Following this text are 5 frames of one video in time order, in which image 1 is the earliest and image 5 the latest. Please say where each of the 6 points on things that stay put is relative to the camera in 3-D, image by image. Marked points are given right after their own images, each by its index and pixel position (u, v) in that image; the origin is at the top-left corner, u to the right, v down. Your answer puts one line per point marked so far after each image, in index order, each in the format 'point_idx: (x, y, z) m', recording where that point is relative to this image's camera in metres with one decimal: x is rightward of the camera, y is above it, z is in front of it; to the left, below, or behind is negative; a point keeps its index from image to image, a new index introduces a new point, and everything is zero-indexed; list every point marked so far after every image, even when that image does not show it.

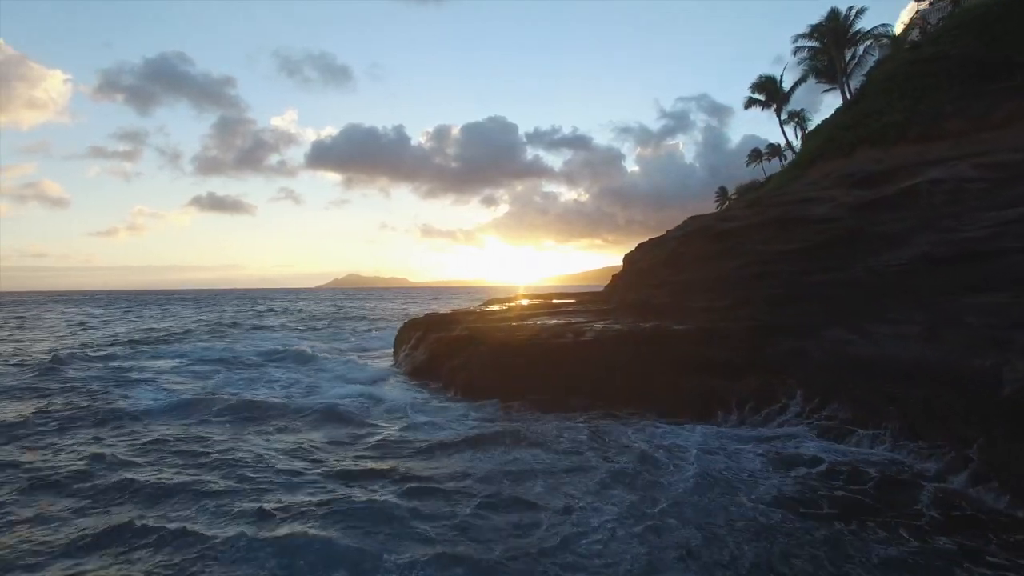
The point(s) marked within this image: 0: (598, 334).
0: (+1.9, -1.0, +15.0) m
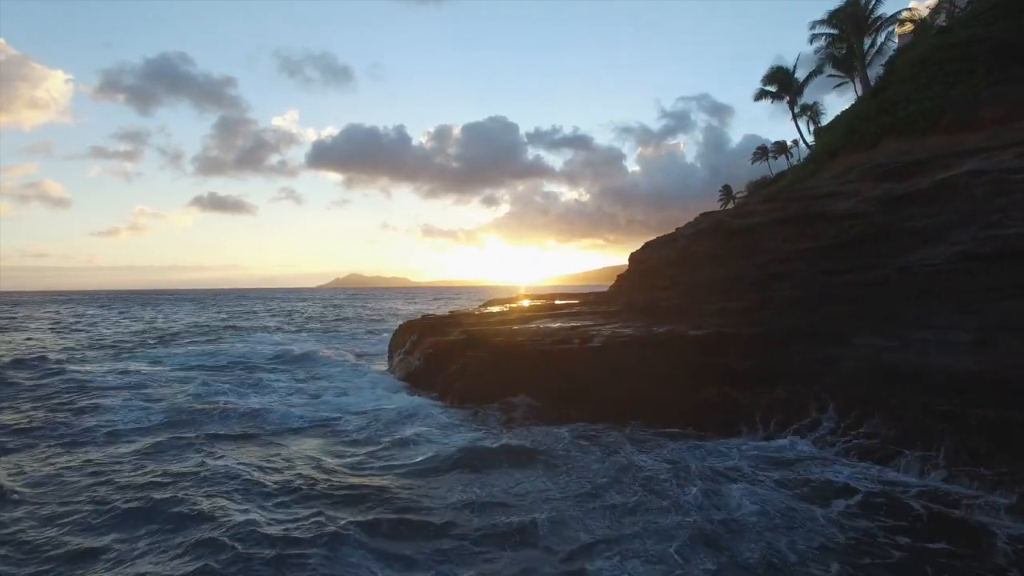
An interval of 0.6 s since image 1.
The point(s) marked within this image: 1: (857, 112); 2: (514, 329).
0: (+1.9, -1.0, +13.8) m
1: (+10.3, +5.2, +19.9) m
2: (+0.1, -1.0, +16.8) m
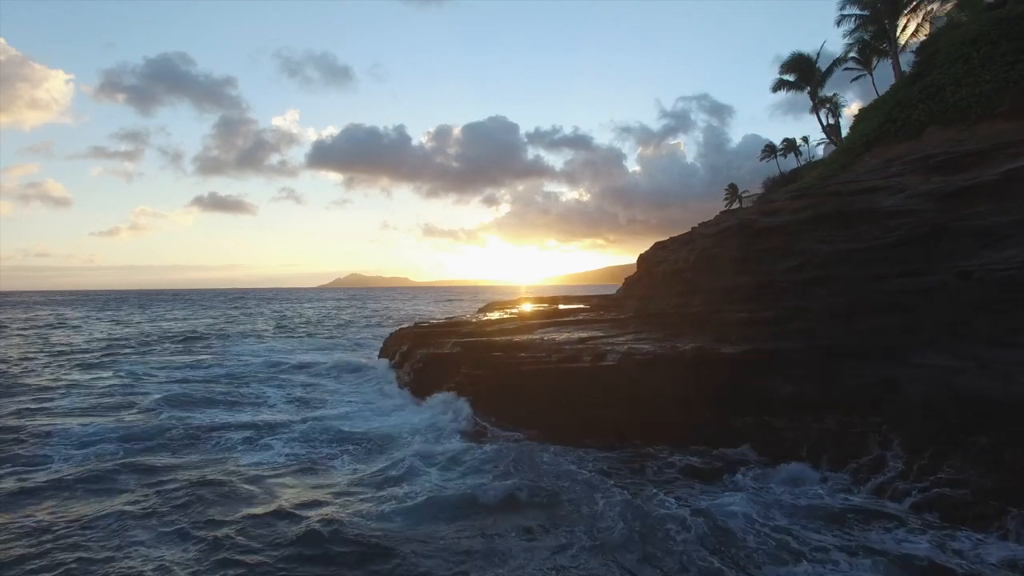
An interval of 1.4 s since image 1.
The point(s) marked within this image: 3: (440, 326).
0: (+2.0, -1.2, +11.9) m
1: (+10.3, +5.1, +18.0) m
2: (+0.1, -1.2, +15.0) m
3: (-2.1, -1.1, +19.2) m
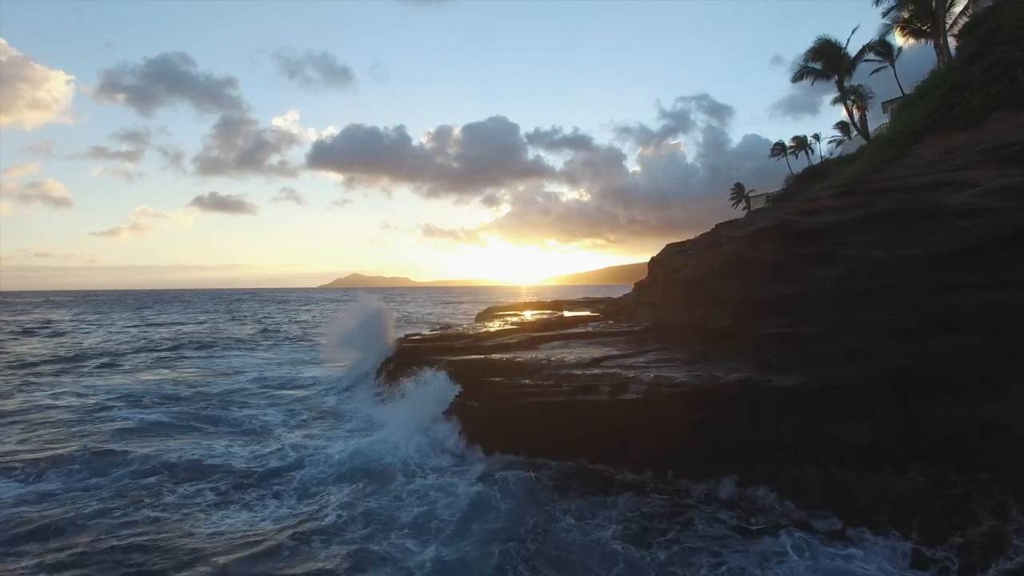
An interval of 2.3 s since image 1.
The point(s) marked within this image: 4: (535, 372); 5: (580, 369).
0: (+2.0, -1.4, +9.9) m
1: (+10.4, +4.9, +15.9) m
2: (+0.1, -1.4, +12.9) m
3: (-2.1, -1.3, +17.1) m
4: (+0.5, -1.5, +12.0) m
5: (+1.3, -1.4, +11.6) m
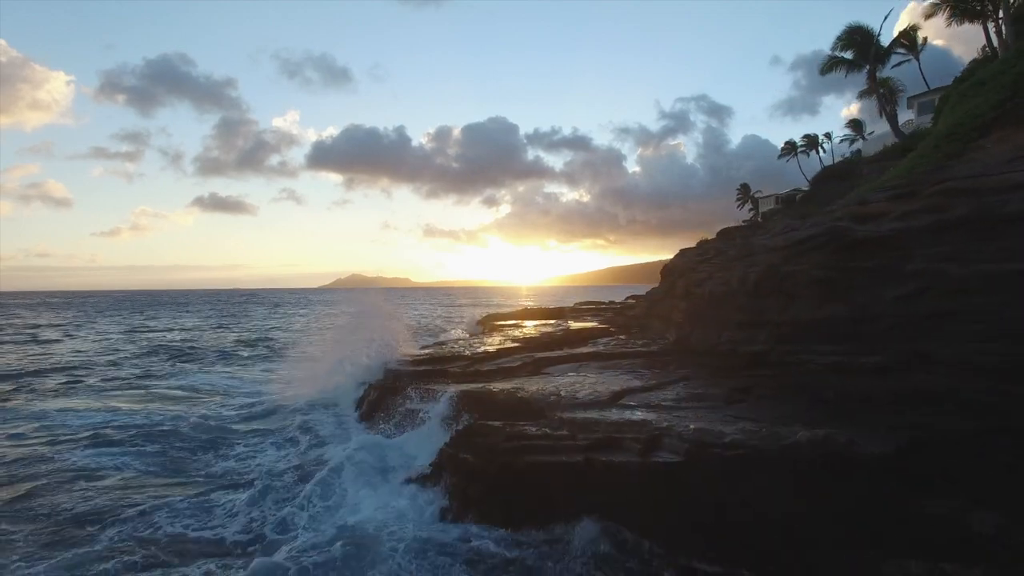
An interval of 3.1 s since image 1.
0: (+2.0, -1.8, +7.8) m
1: (+10.4, +4.5, +13.9) m
2: (+0.2, -1.7, +10.8) m
3: (-2.1, -1.6, +15.0) m
4: (+0.5, -1.8, +9.9) m
5: (+1.3, -1.7, +9.5) m
